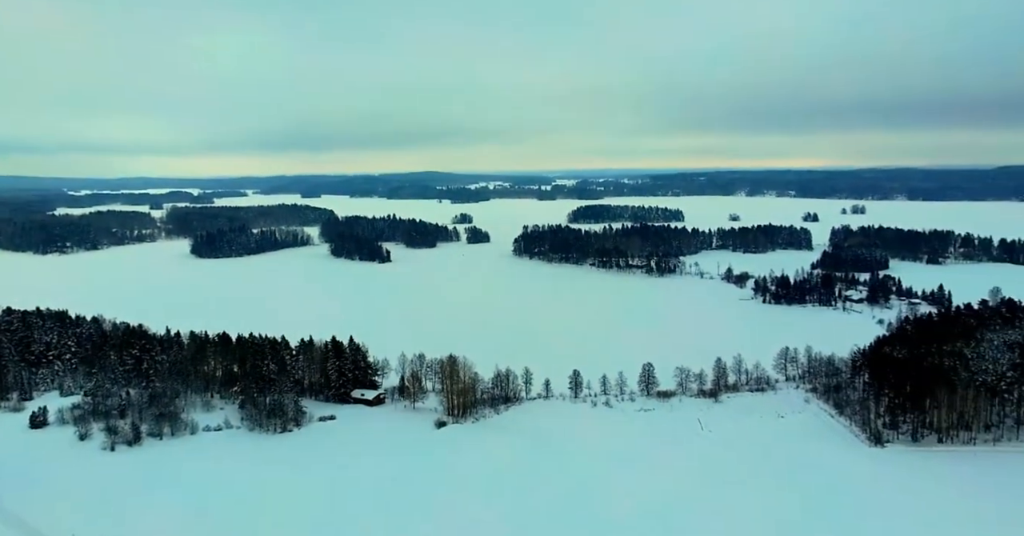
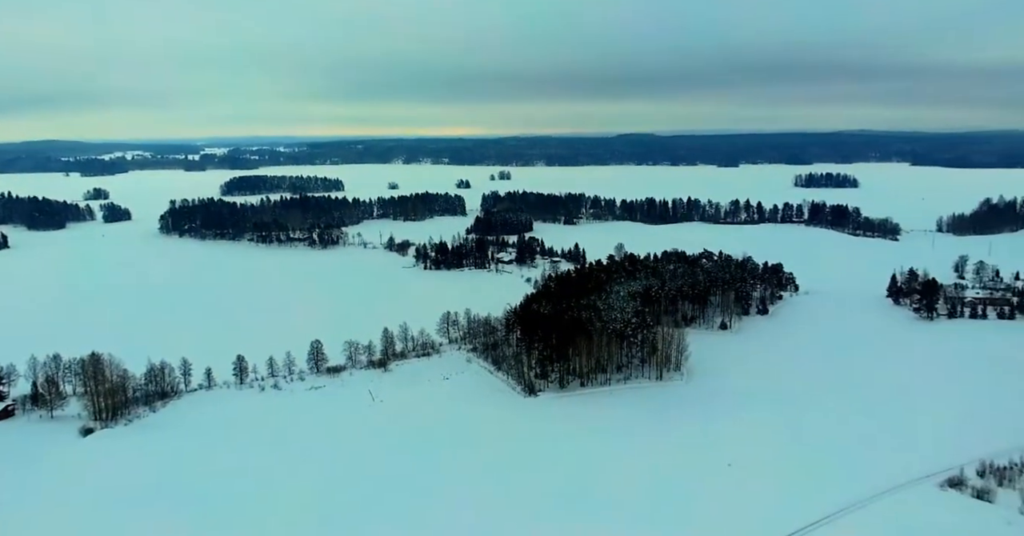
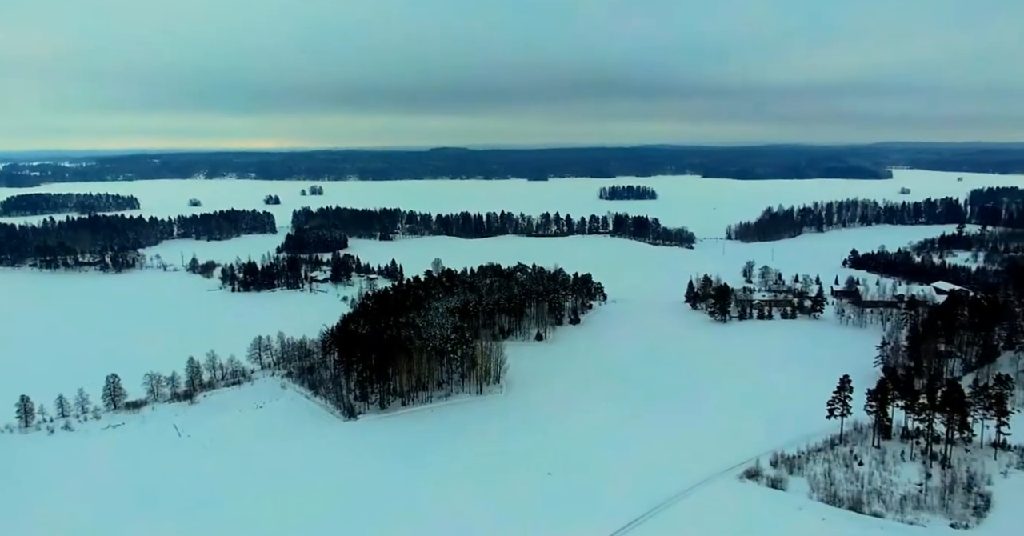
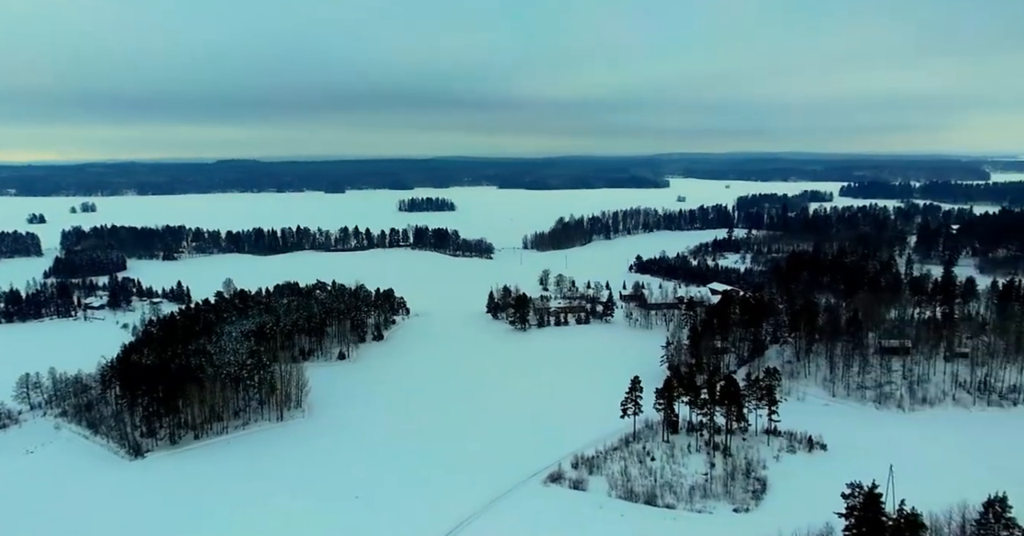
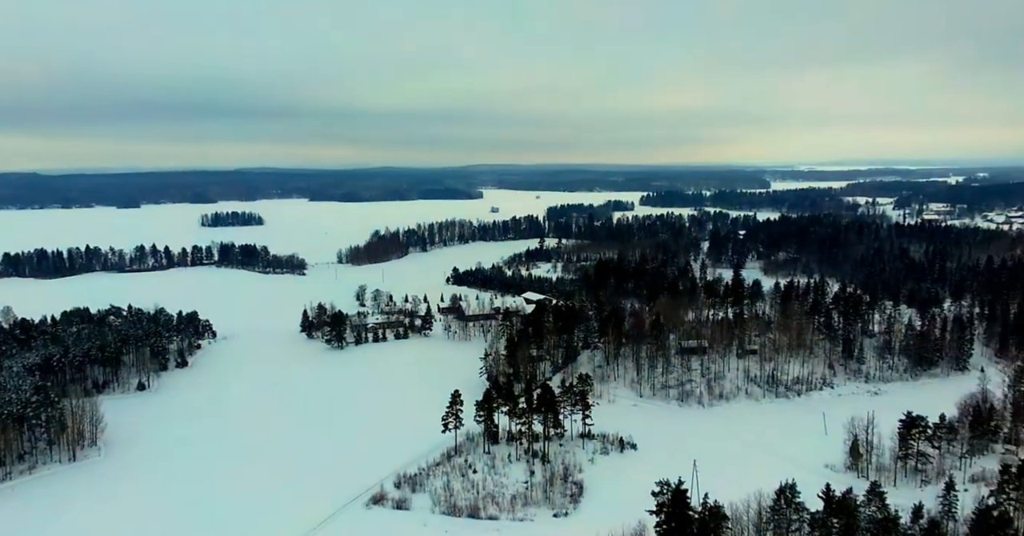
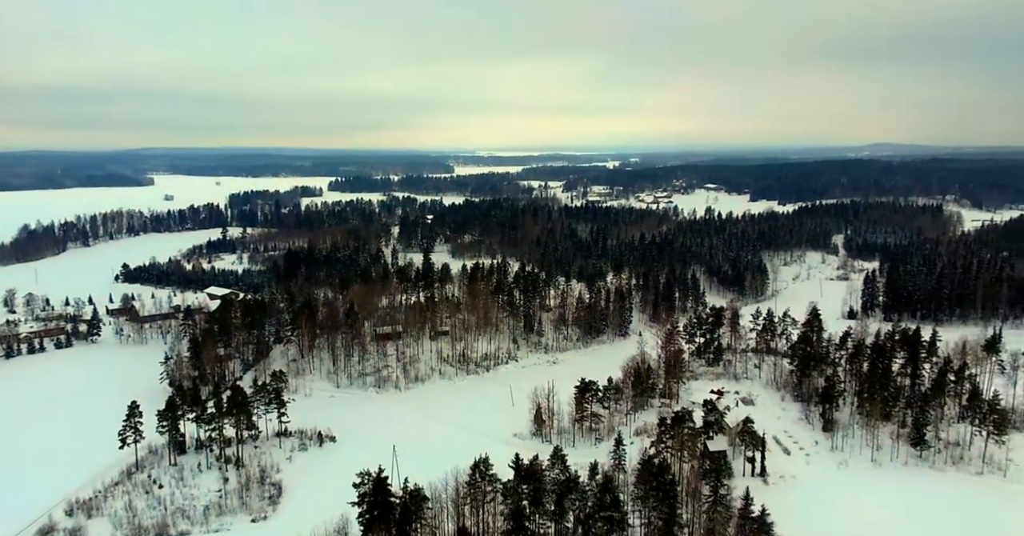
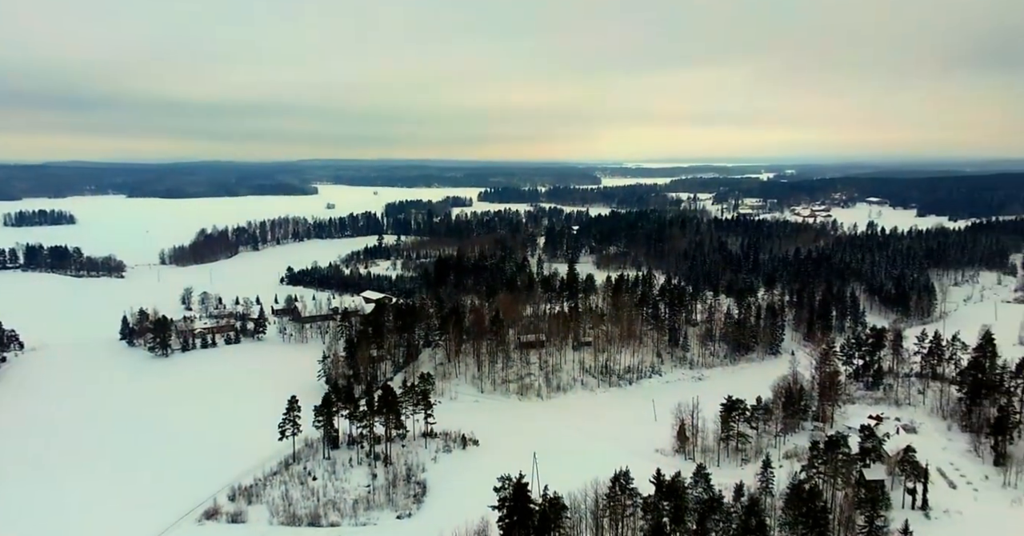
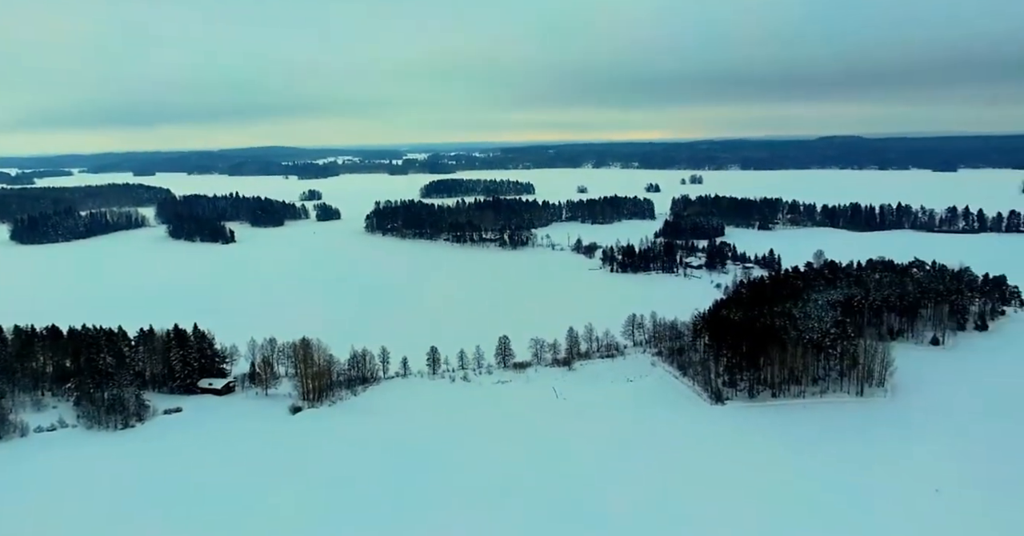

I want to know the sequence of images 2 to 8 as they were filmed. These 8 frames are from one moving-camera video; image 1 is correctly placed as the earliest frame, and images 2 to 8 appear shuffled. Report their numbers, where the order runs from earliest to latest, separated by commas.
8, 2, 3, 4, 5, 7, 6
